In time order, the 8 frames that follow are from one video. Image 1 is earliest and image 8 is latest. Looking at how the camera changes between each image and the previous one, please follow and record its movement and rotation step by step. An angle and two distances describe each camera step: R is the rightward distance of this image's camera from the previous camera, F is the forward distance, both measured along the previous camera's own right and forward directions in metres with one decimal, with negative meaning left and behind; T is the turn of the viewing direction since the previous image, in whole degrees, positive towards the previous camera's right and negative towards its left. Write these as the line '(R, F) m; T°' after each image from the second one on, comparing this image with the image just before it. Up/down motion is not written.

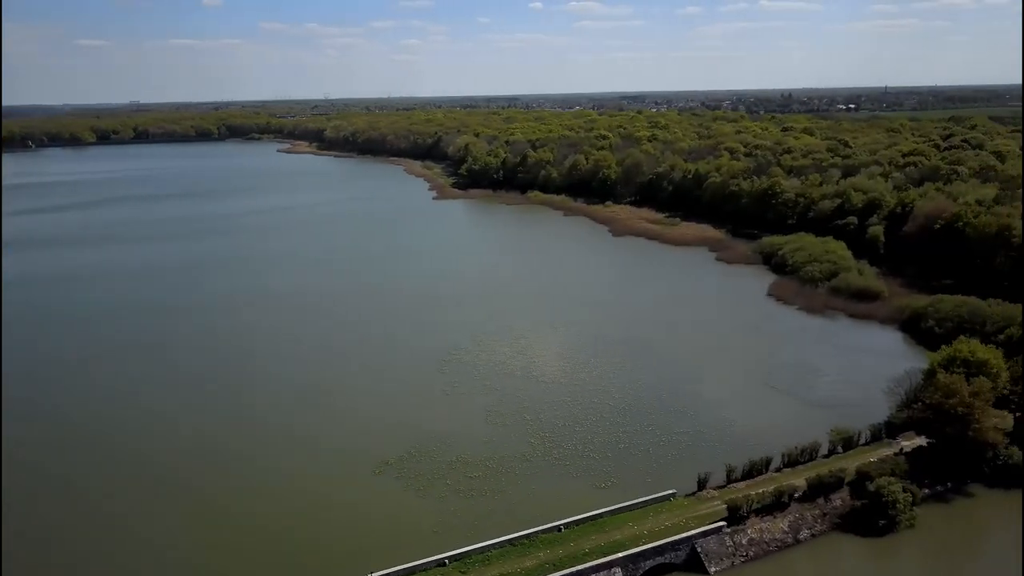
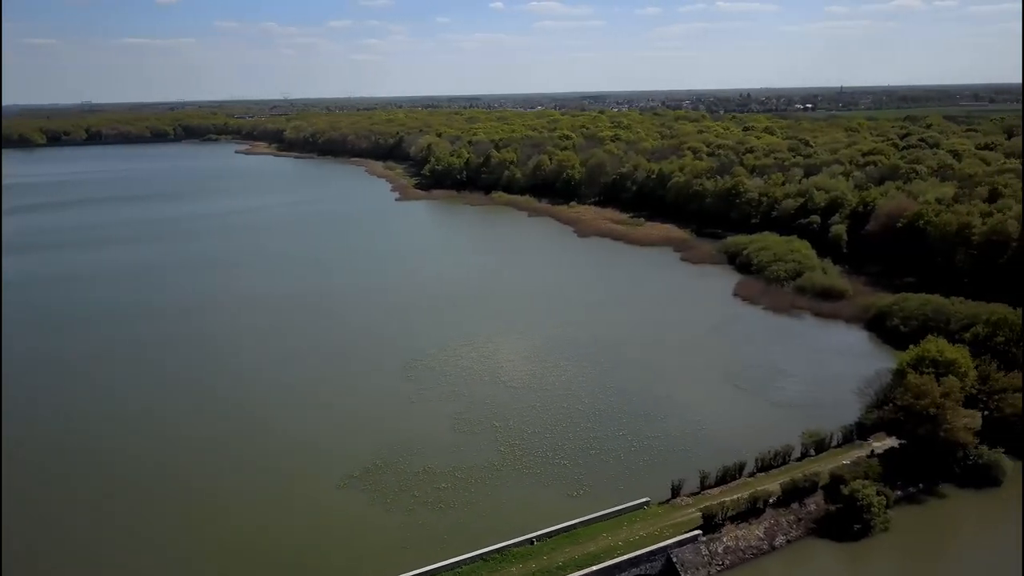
(-0.1, +0.4) m; +3°
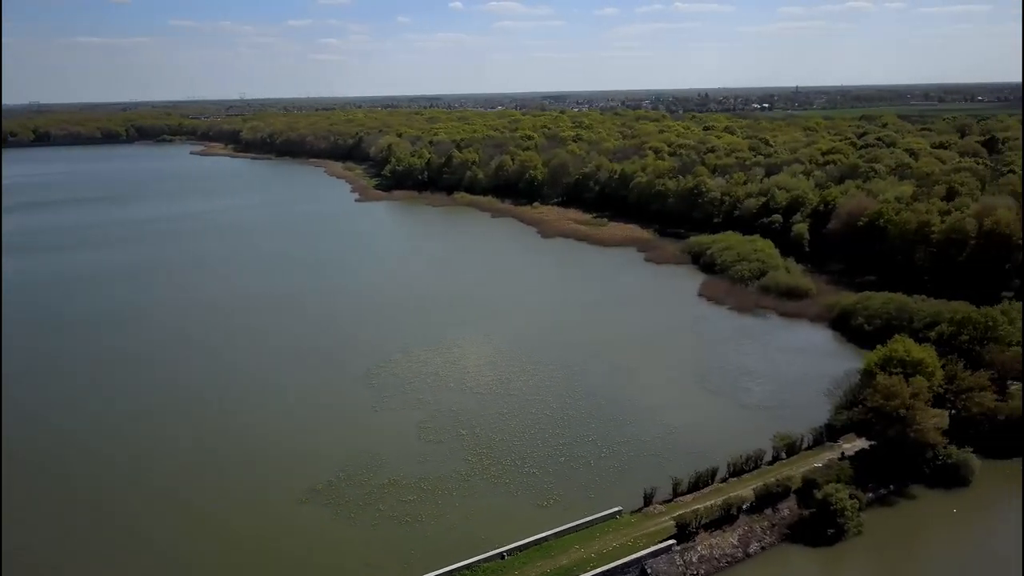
(-0.1, +0.4) m; +3°
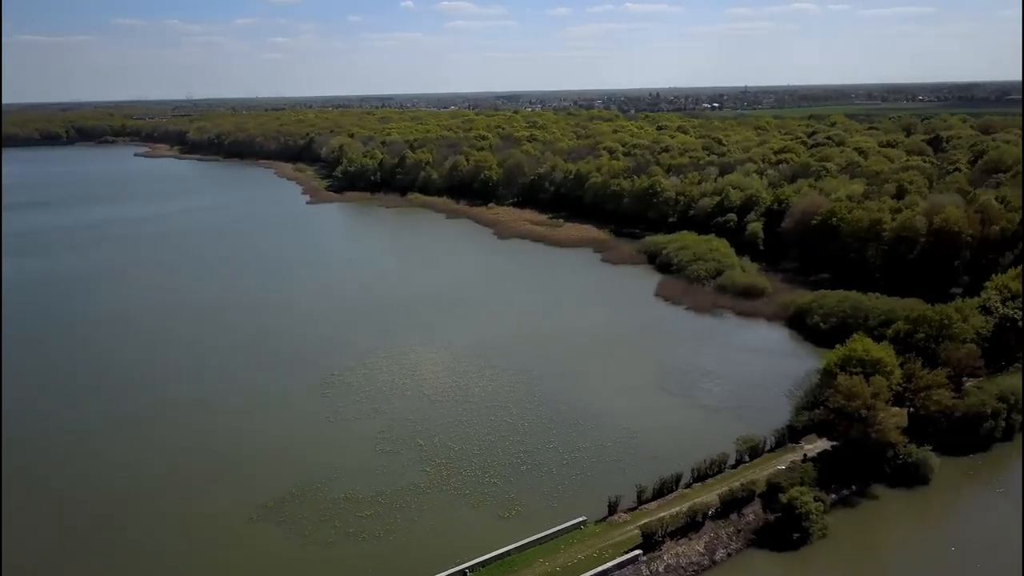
(-0.1, +0.4) m; +3°
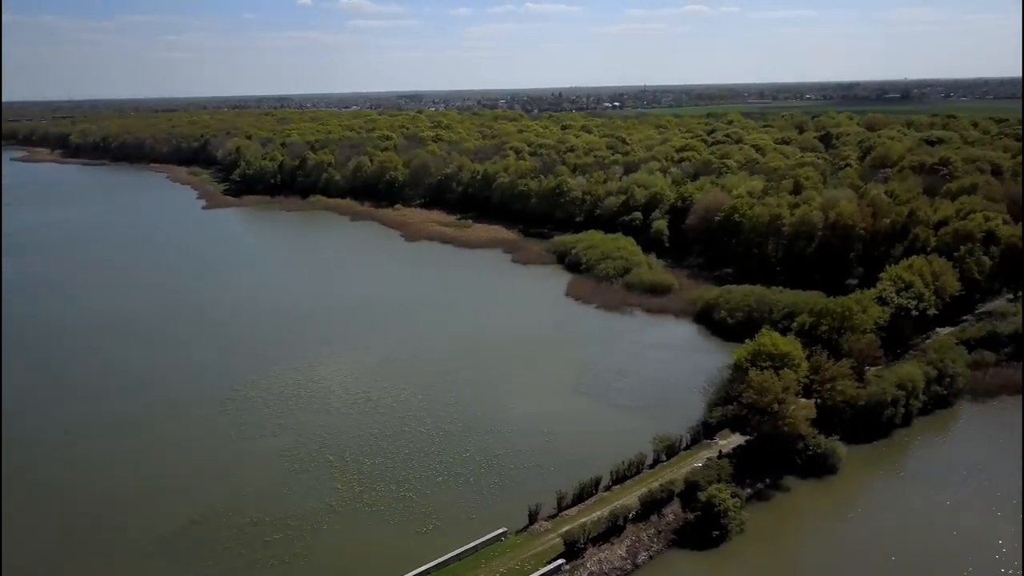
(0.0, +0.4) m; +6°
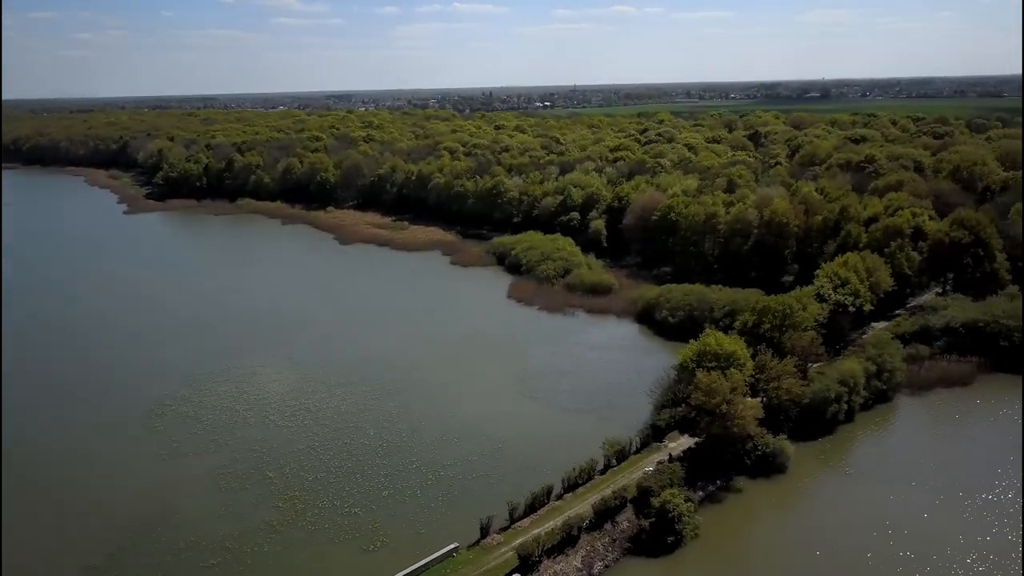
(-0.2, +0.4) m; +5°
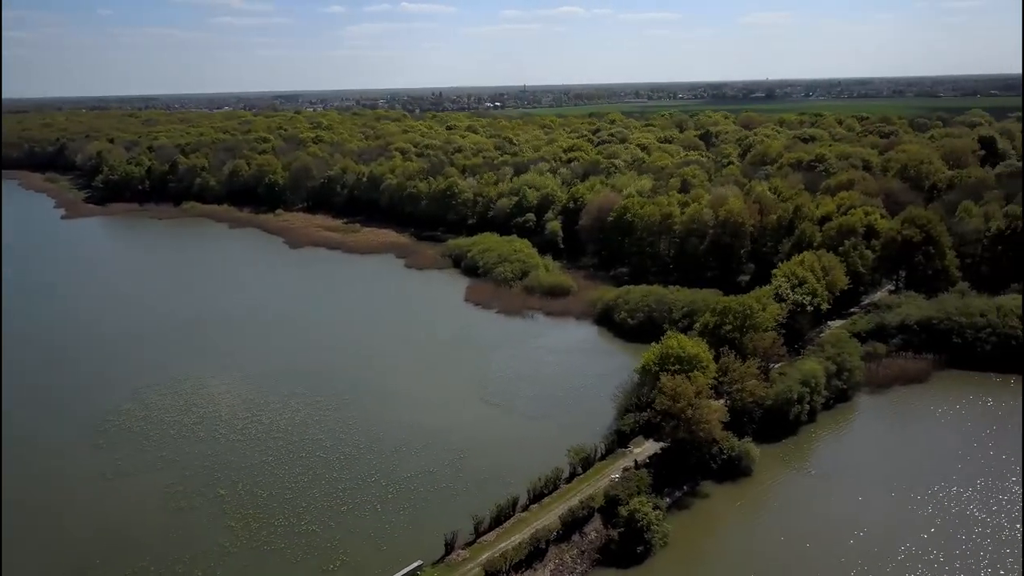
(-0.2, +0.4) m; +3°
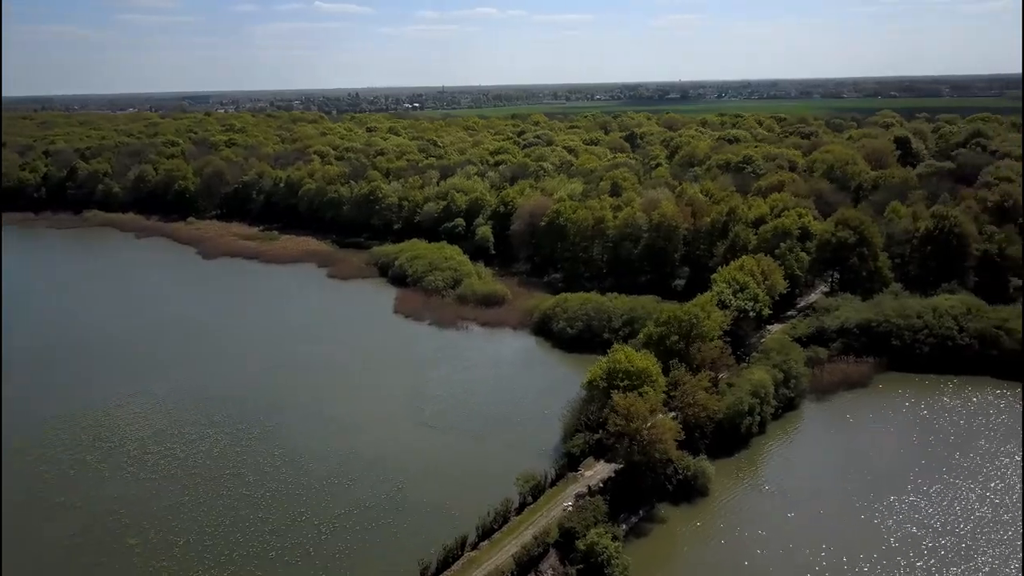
(-0.3, +1.1) m; +5°
